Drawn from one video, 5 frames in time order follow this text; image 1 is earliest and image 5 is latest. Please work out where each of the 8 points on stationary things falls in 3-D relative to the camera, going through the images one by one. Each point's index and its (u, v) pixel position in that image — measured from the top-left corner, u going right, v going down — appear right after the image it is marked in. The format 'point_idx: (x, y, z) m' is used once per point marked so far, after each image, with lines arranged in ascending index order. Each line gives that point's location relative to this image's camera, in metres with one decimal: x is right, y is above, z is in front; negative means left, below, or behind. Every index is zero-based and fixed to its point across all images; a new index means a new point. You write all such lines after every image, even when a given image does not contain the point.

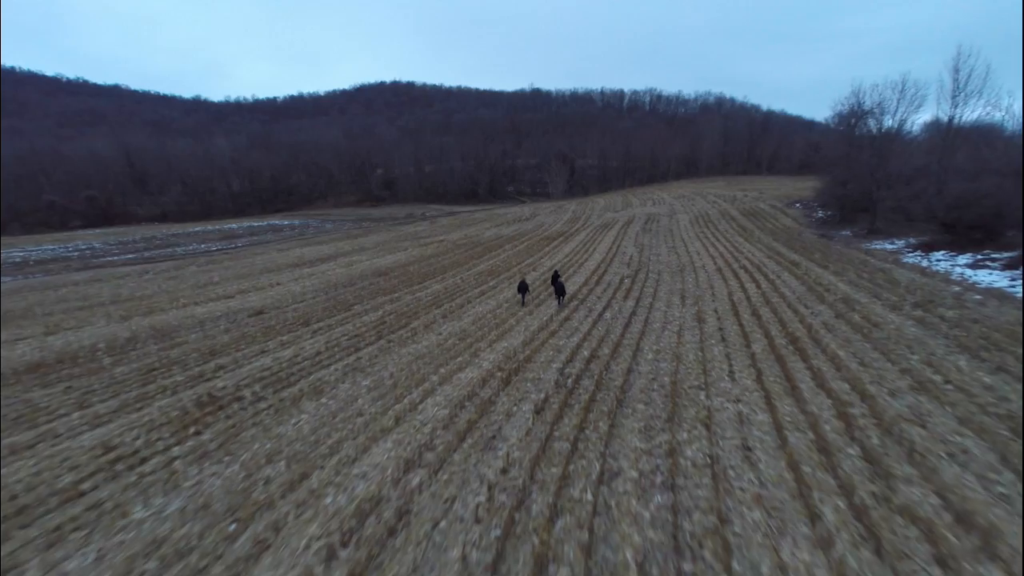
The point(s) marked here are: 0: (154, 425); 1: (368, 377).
0: (-9.1, -3.5, +11.4) m
1: (-4.4, -2.7, +13.8) m
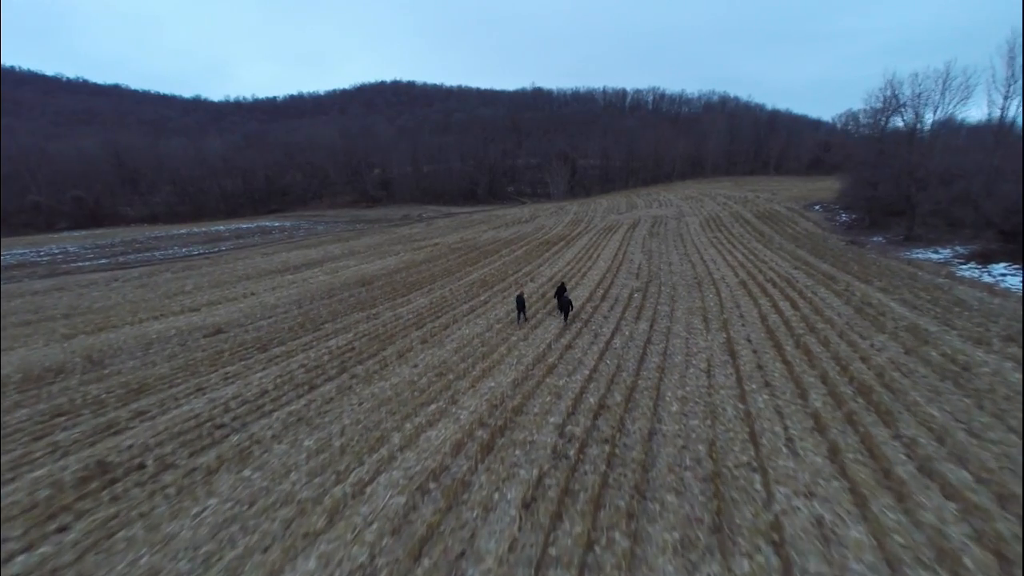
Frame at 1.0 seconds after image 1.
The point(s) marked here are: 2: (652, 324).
0: (-9.4, -4.2, +8.4) m
1: (-4.7, -3.5, +10.8) m
2: (+5.3, -1.4, +17.0) m
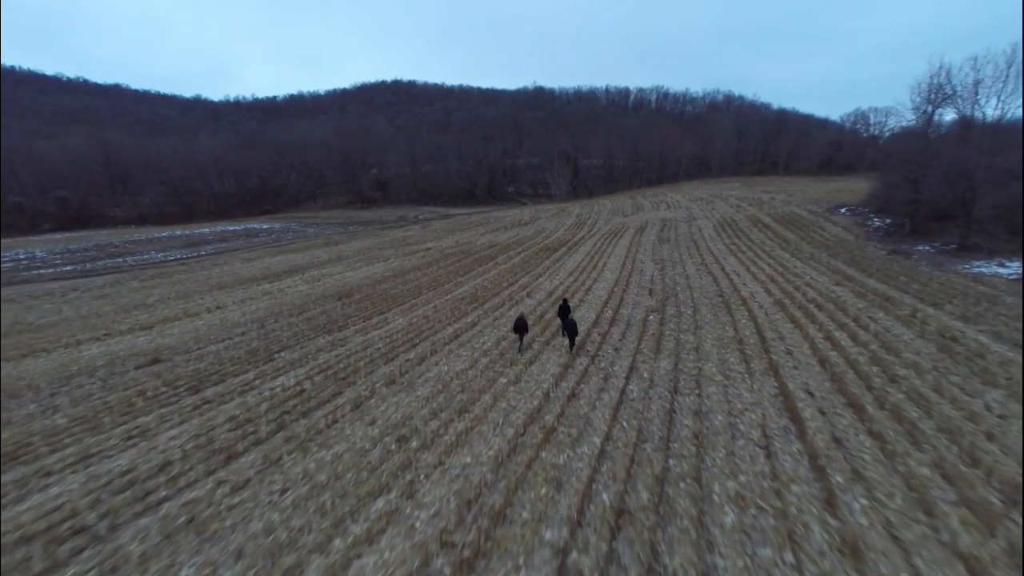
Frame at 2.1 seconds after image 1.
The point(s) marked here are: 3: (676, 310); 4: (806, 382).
0: (-9.8, -5.1, +5.1) m
1: (-5.1, -4.3, +7.4) m
2: (+5.0, -2.2, +13.6) m
3: (+6.8, -0.9, +18.8) m
4: (+7.4, -2.4, +11.3) m
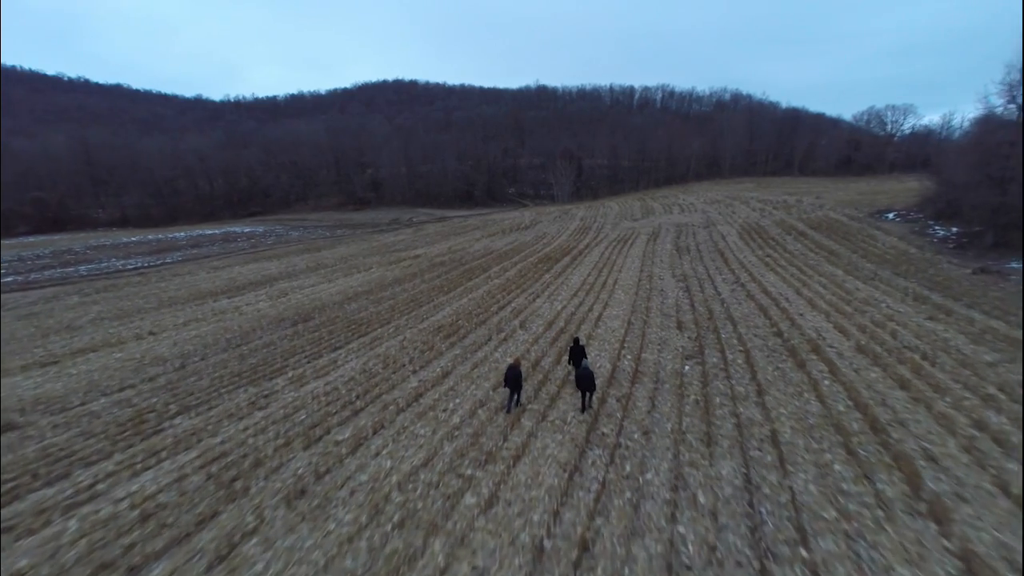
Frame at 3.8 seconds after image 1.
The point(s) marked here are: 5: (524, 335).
0: (-10.3, -6.2, +0.1) m
1: (-5.6, -5.5, +2.4) m
2: (+4.5, -3.4, +8.6) m
3: (+6.4, -2.1, +13.8) m
4: (+6.9, -3.5, +6.3) m
5: (+0.5, -1.8, +17.6) m
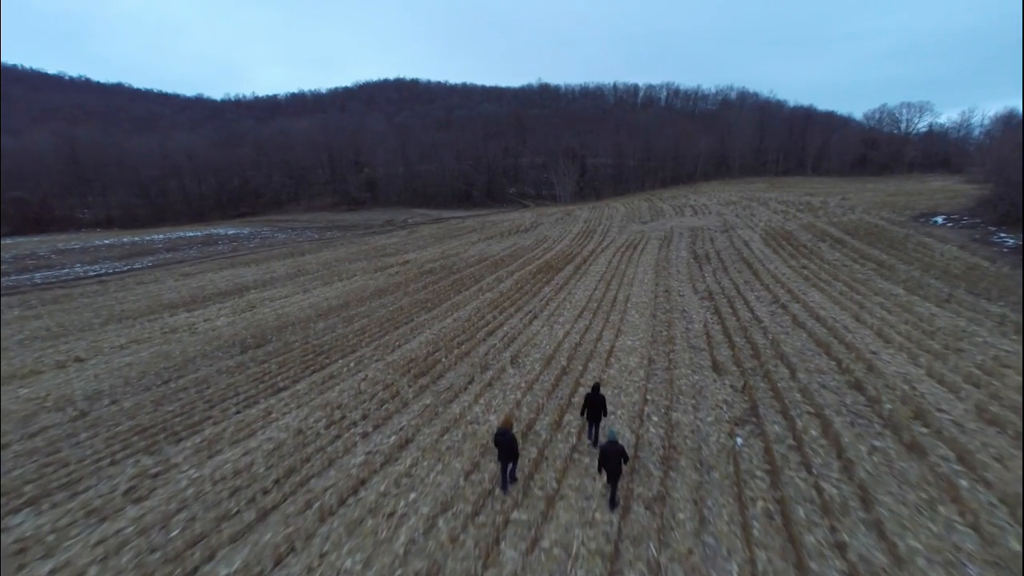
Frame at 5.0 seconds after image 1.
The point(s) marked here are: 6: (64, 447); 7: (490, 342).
0: (-10.8, -7.1, -3.7) m
1: (-6.1, -6.3, -1.4) m
2: (+4.0, -4.3, +4.7) m
3: (+6.0, -3.0, +9.9) m
4: (+6.4, -4.4, +2.4) m
5: (+0.1, -2.7, +13.7) m
6: (-11.9, -4.2, +12.1) m
7: (-0.8, -2.1, +17.1) m
